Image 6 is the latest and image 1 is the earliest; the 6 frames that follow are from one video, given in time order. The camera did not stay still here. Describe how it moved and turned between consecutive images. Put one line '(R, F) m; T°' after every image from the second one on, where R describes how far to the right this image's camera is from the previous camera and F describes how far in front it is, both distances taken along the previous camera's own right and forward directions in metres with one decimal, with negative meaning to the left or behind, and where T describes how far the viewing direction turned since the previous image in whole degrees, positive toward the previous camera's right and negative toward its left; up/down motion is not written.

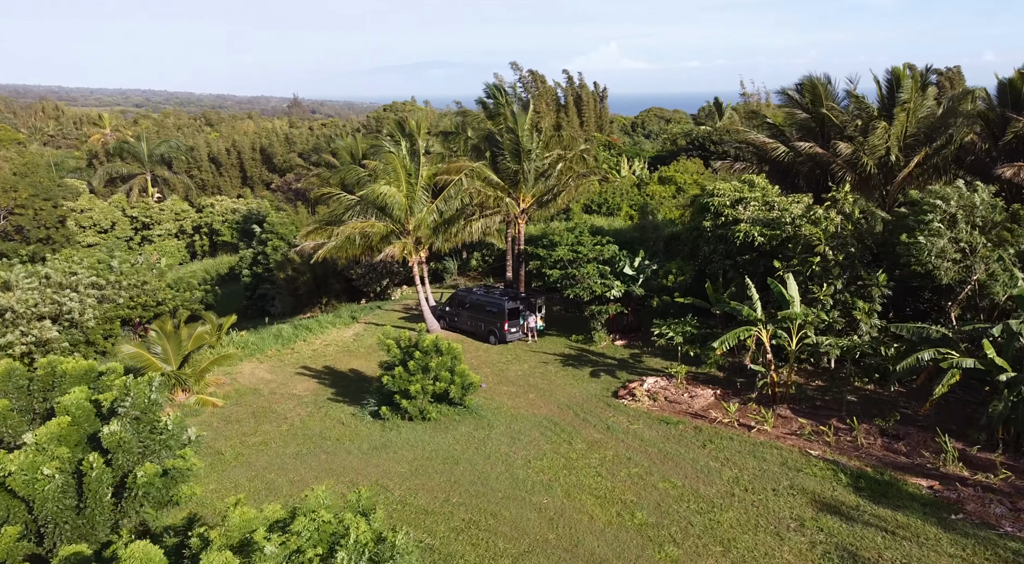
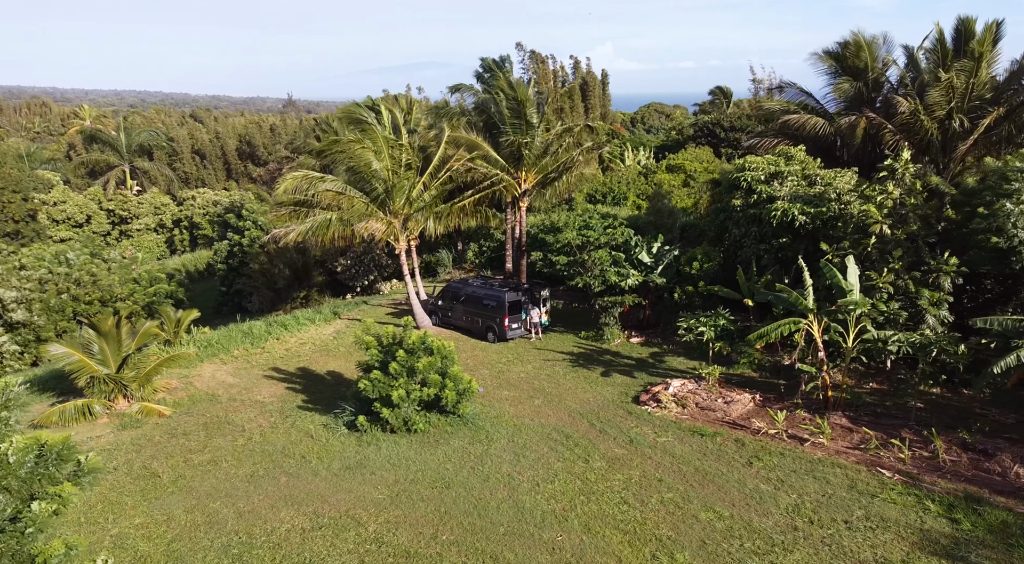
(-0.1, +2.8) m; 0°
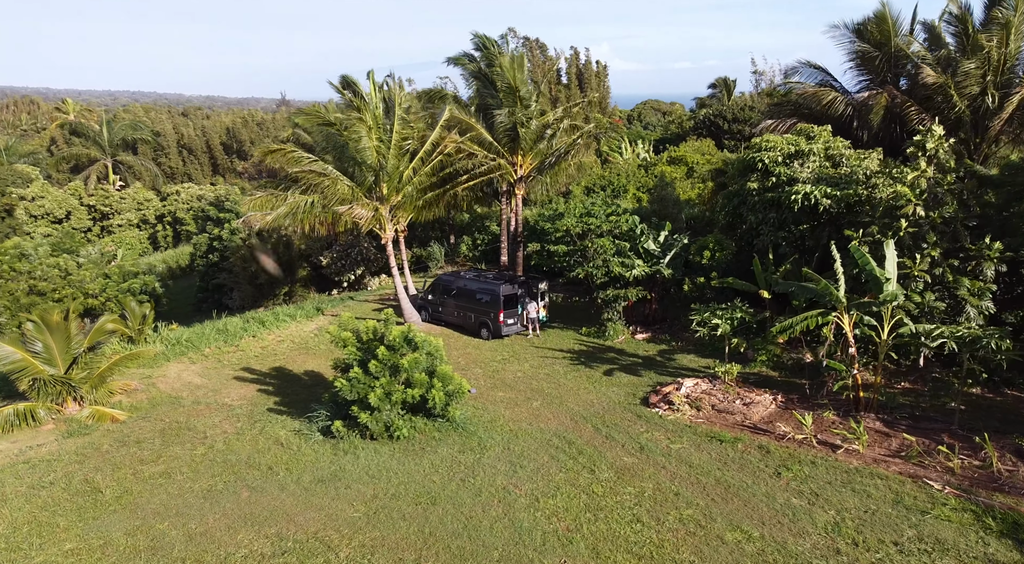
(0.0, +1.6) m; 0°
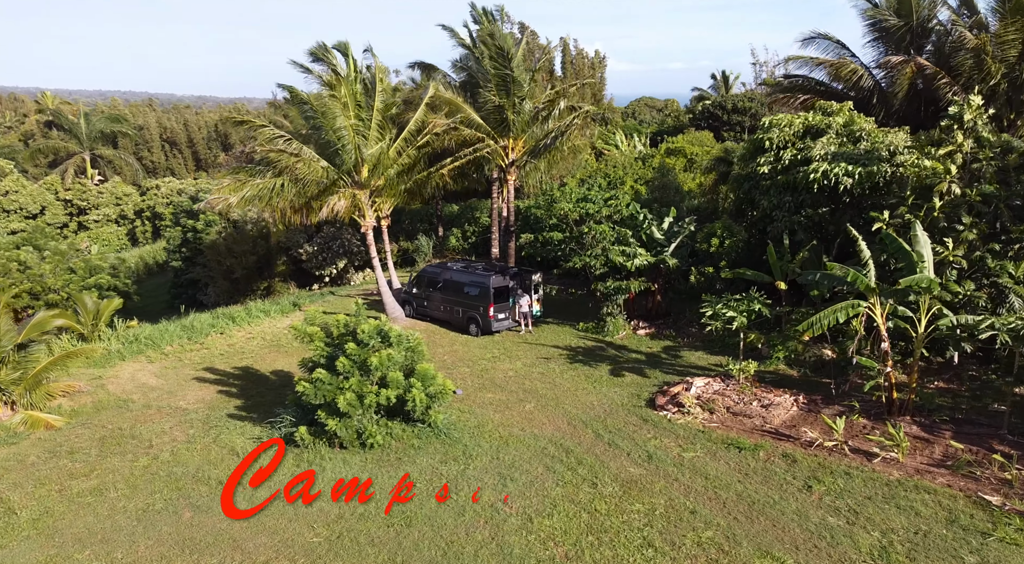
(+0.1, +1.5) m; +1°
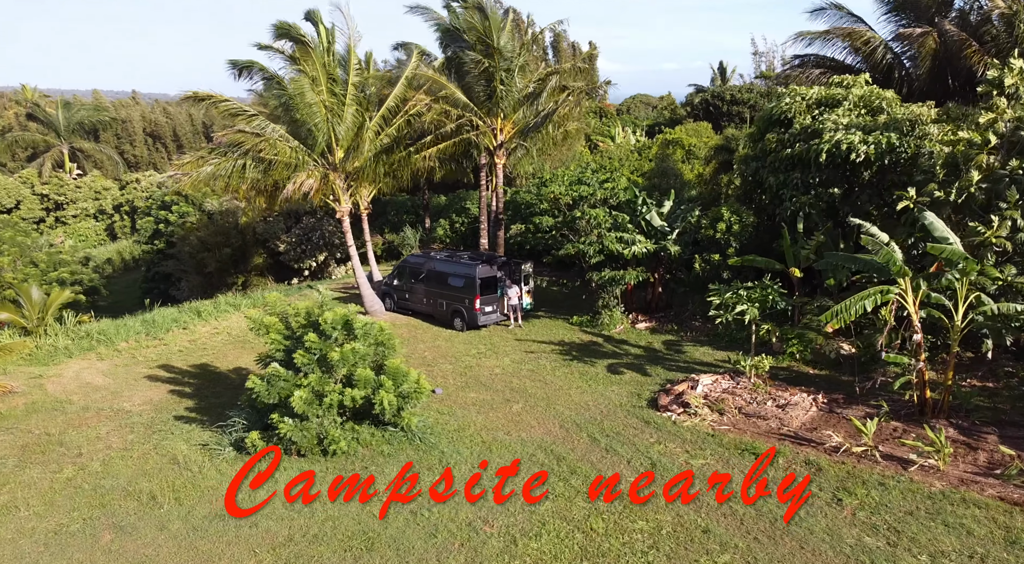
(+0.2, +1.4) m; 0°
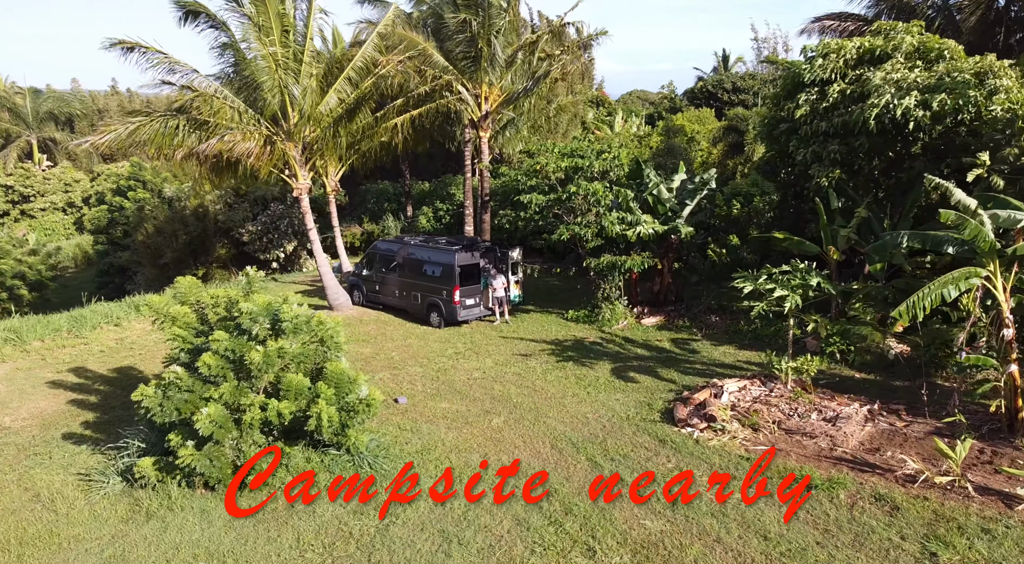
(+0.2, +2.3) m; 0°
